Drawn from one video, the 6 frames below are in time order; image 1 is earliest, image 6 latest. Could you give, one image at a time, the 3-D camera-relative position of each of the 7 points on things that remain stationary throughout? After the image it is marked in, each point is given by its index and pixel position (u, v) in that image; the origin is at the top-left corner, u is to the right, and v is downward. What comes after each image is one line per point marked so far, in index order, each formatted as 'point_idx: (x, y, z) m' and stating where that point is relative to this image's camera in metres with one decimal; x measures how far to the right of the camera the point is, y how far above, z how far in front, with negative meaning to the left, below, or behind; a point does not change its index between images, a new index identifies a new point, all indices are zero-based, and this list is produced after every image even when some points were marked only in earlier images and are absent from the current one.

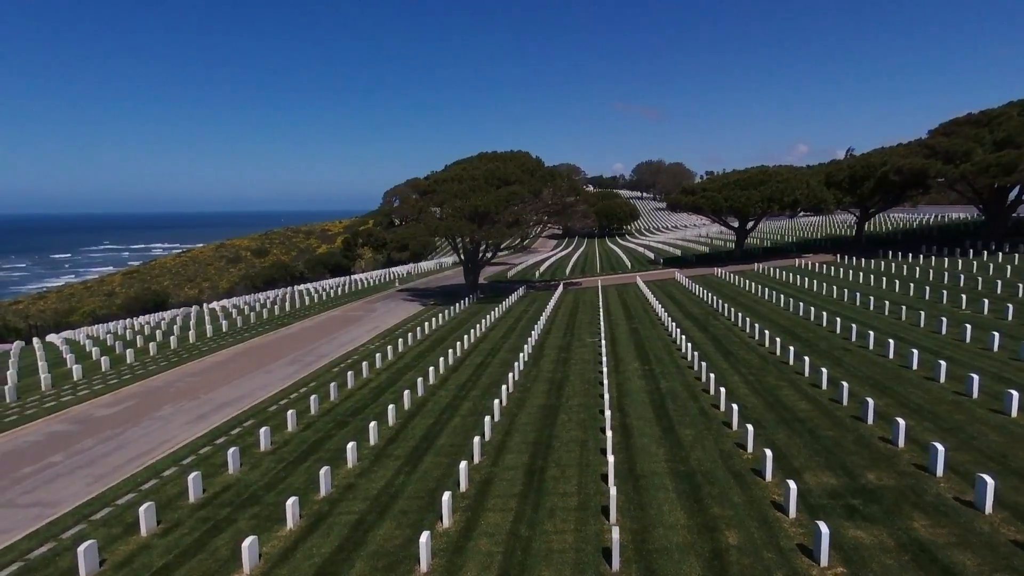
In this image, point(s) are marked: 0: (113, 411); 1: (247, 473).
0: (-14.0, -4.4, +19.9) m
1: (-6.4, -4.5, +13.8) m
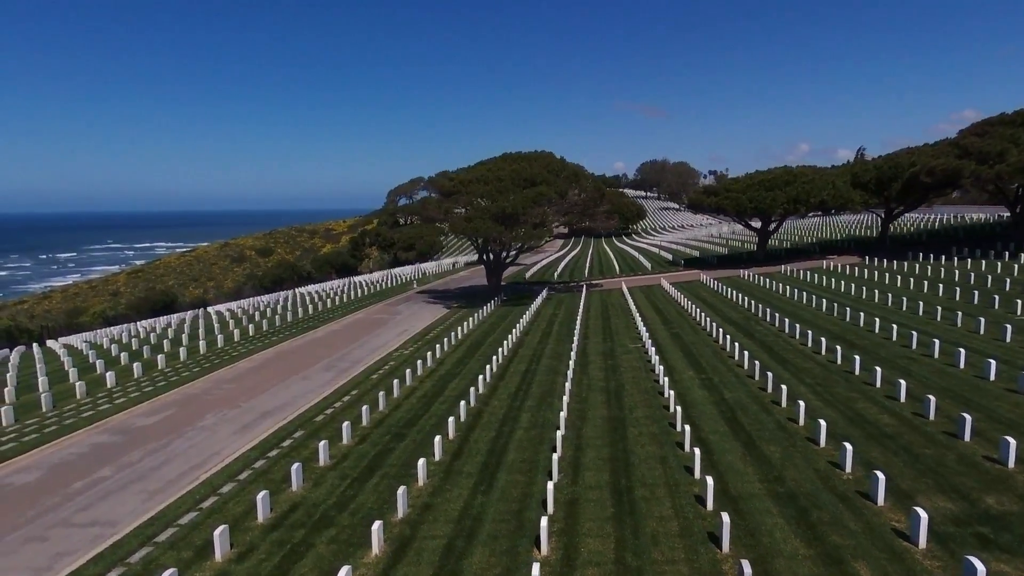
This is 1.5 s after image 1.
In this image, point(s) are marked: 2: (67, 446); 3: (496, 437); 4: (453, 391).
0: (-12.2, -4.6, +19.4) m
1: (-4.6, -4.7, +13.2) m
2: (-13.5, -4.8, +17.2) m
3: (-0.4, -4.1, +15.4) m
4: (-2.1, -3.7, +19.9) m
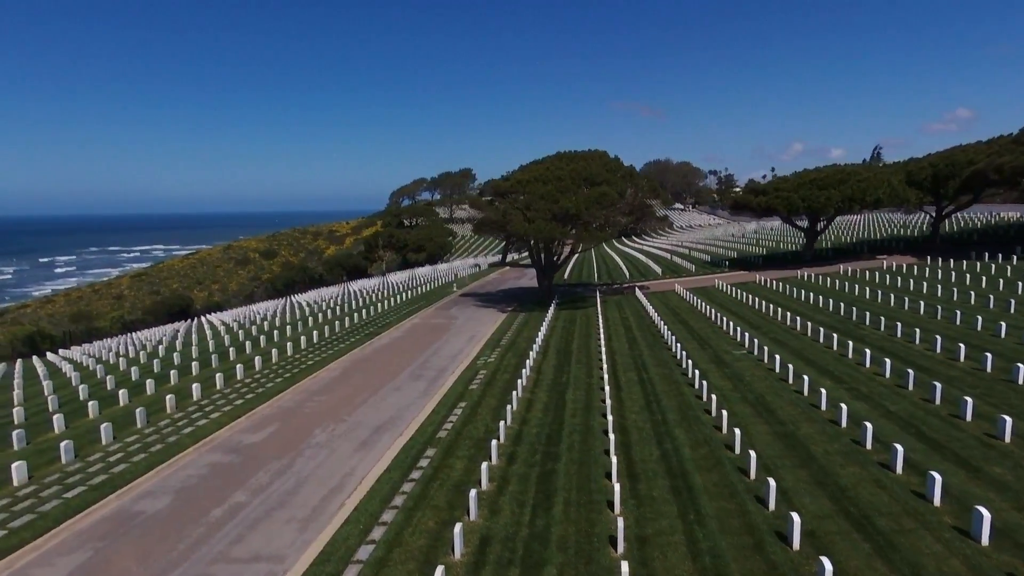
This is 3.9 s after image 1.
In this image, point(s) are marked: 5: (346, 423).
0: (-8.0, -4.8, +18.1) m
1: (-0.4, -4.9, +12.0) m
2: (-9.2, -5.1, +16.0) m
3: (+3.8, -4.2, +14.2) m
4: (+2.2, -3.9, +18.7) m
5: (-5.6, -4.6, +19.2) m
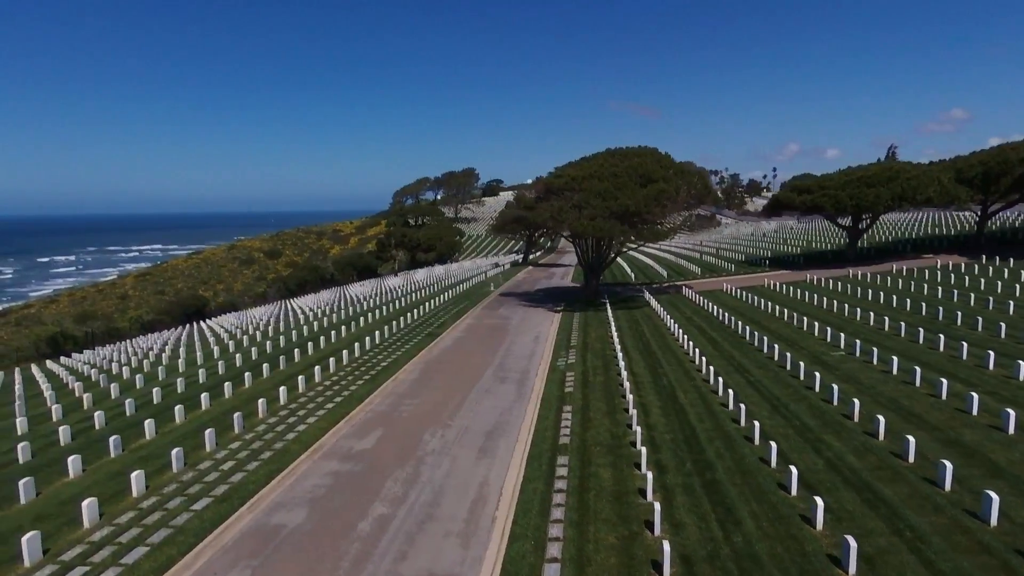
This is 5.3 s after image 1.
0: (-4.3, -4.8, +17.3) m
1: (+3.3, -4.9, +11.1) m
2: (-5.5, -5.0, +15.1) m
3: (+7.5, -4.2, +13.4) m
4: (+5.9, -3.8, +17.9) m
5: (-1.9, -4.5, +18.3) m
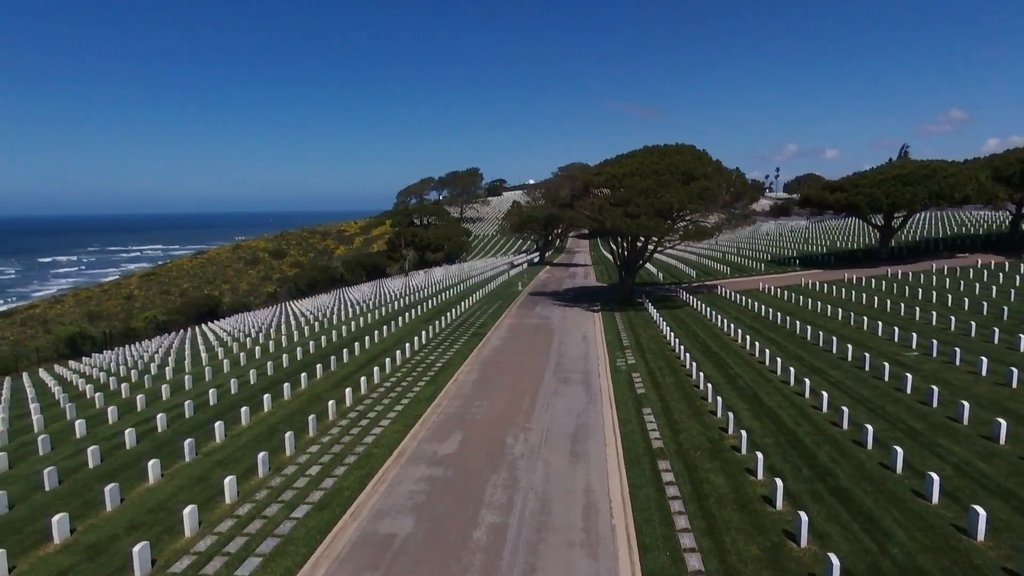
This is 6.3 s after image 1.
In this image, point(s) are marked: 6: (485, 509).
0: (-1.7, -4.7, +16.7) m
1: (+5.9, -4.8, +10.5) m
2: (-2.9, -5.0, +14.5) m
3: (+10.1, -4.1, +12.8) m
4: (+8.5, -3.8, +17.3) m
5: (+0.7, -4.5, +17.7) m
6: (-0.7, -5.1, +13.1) m
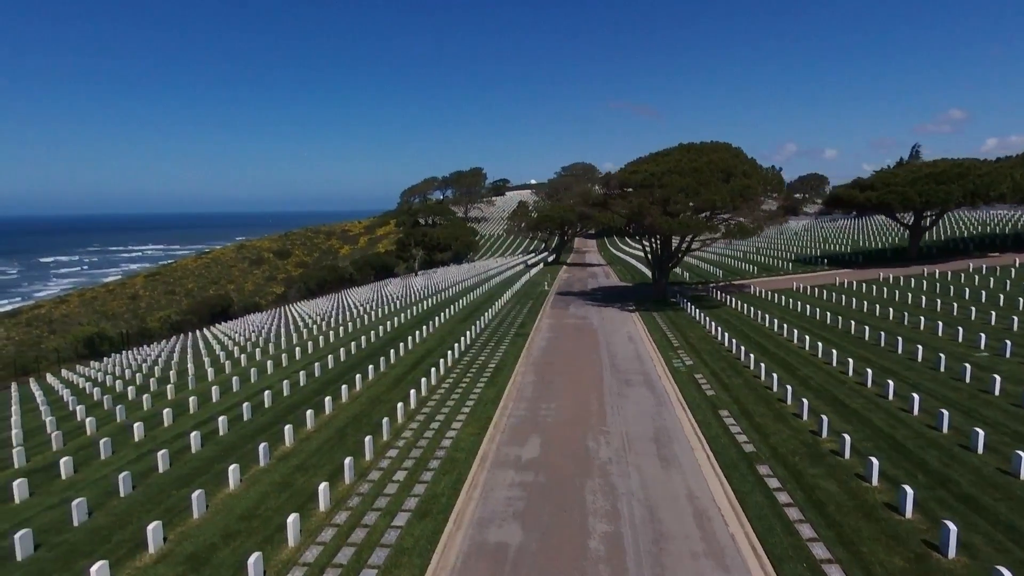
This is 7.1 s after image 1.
0: (+0.7, -4.7, +16.2) m
1: (+8.3, -4.8, +10.0) m
2: (-0.5, -4.9, +14.0) m
3: (+12.5, -4.1, +12.2) m
4: (+10.9, -3.7, +16.8) m
5: (+3.1, -4.5, +17.2) m
6: (+1.7, -5.1, +12.6) m
